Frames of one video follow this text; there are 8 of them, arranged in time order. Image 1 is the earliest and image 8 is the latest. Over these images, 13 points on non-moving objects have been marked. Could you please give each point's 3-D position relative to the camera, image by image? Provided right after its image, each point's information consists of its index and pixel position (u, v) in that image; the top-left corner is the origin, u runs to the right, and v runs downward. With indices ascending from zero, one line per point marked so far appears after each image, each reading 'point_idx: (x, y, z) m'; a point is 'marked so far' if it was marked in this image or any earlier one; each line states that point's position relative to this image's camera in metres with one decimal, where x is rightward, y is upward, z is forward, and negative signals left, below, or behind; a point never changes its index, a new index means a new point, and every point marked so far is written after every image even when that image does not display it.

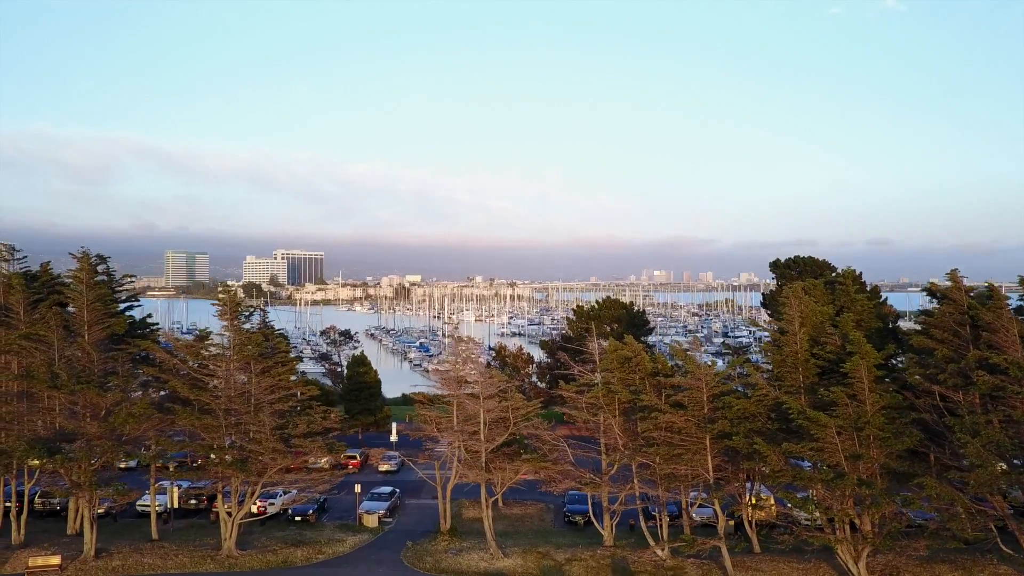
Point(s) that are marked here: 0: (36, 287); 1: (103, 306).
0: (-7.9, 0.0, +11.9) m
1: (-6.4, -0.3, +11.2) m
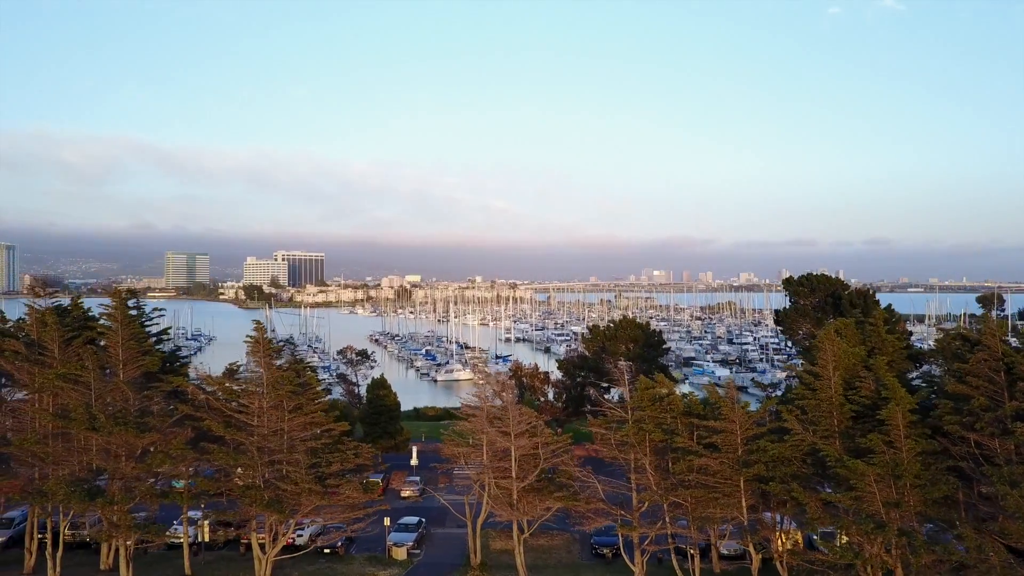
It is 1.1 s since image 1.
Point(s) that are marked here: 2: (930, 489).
0: (-7.4, -0.6, +12.0) m
1: (-5.9, -0.9, +11.3) m
2: (+4.9, -2.4, +8.4) m
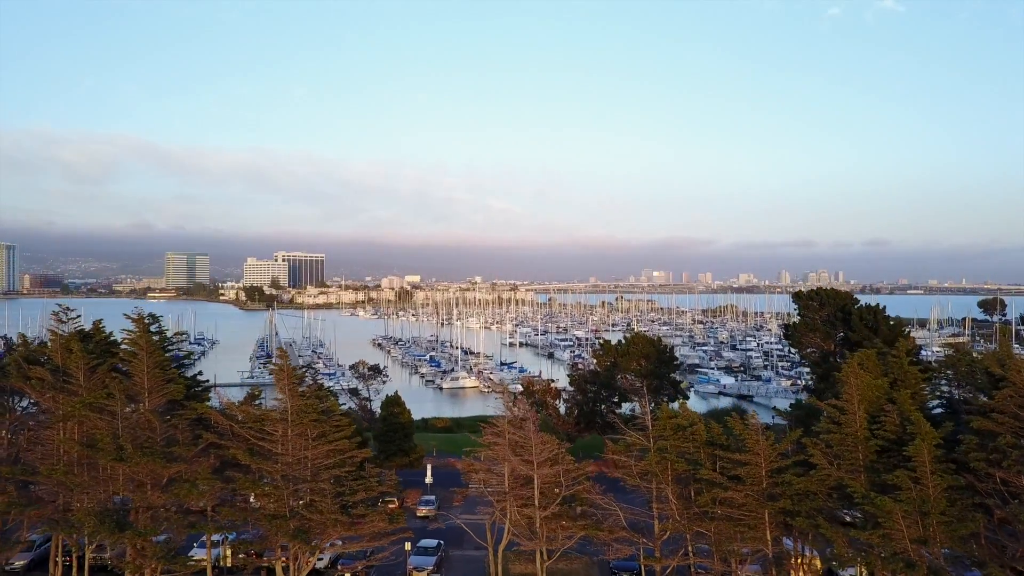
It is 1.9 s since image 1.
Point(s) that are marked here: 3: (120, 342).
0: (-7.1, -1.0, +12.0) m
1: (-5.6, -1.4, +11.4) m
2: (+5.3, -2.8, +8.5) m
3: (-6.7, -0.9, +12.2) m
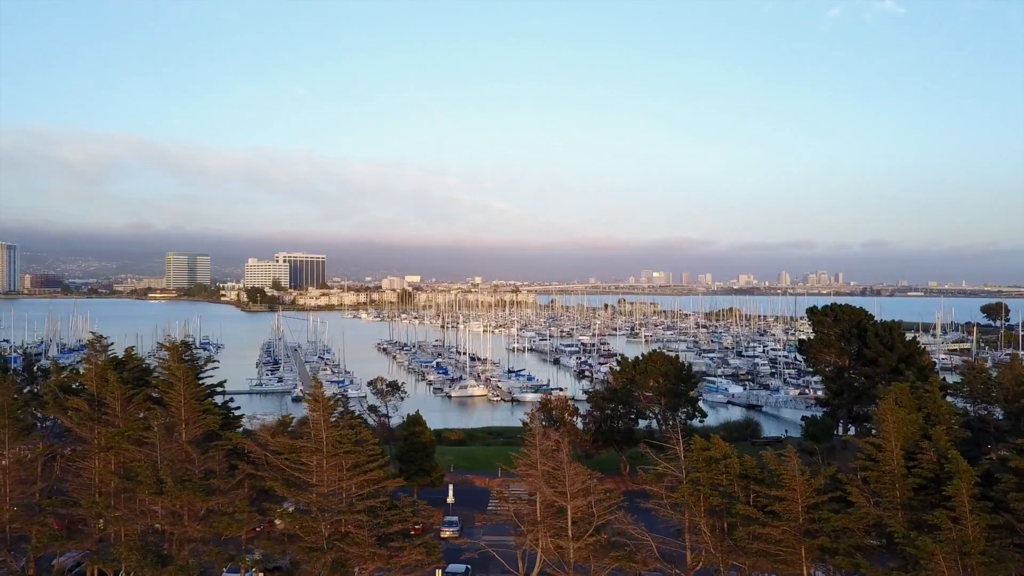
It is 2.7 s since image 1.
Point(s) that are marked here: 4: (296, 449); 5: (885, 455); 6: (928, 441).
0: (-6.5, -1.5, +12.1) m
1: (-5.0, -1.9, +11.4) m
2: (+5.8, -3.4, +8.6) m
3: (-6.1, -1.4, +12.3) m
4: (-3.4, -2.5, +11.2) m
5: (+5.0, -2.3, +9.6) m
6: (+5.8, -2.1, +9.9) m
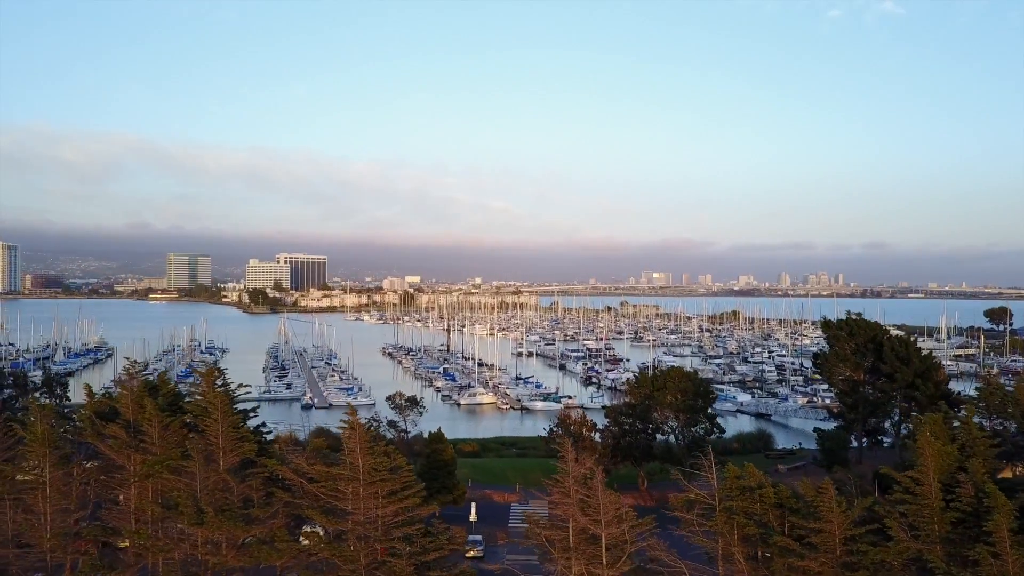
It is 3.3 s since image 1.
0: (-6.0, -2.0, +12.2) m
1: (-4.5, -2.3, +11.5) m
2: (+6.4, -3.8, +8.6) m
3: (-5.6, -1.9, +12.3) m
4: (-2.8, -3.0, +11.3) m
5: (+5.6, -2.7, +9.7) m
6: (+6.4, -2.6, +10.0) m
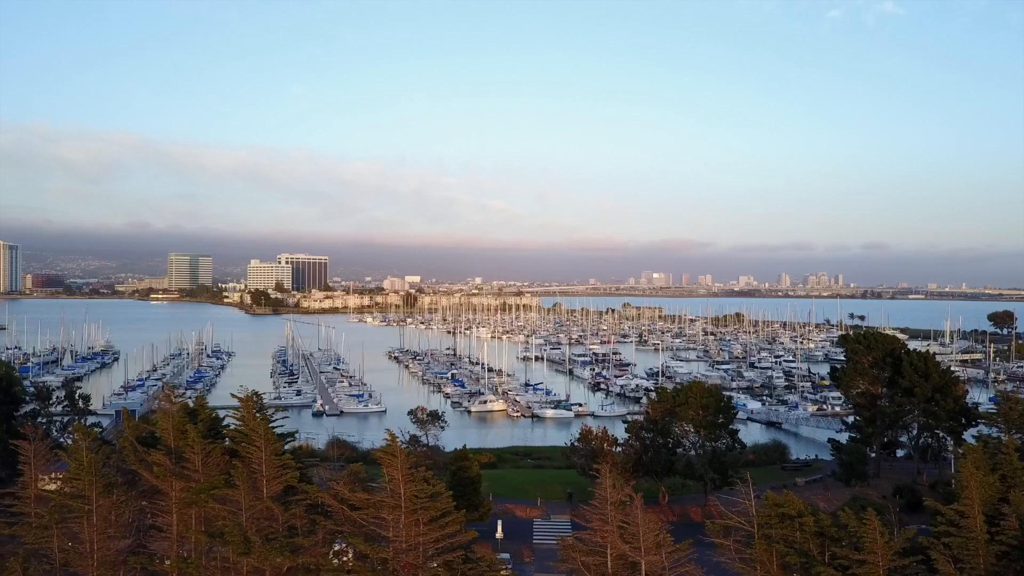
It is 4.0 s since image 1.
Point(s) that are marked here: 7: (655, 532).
0: (-5.3, -2.4, +12.2) m
1: (-3.8, -2.8, +11.6) m
2: (+7.0, -4.3, +8.7) m
3: (-4.9, -2.3, +12.4) m
4: (-2.2, -3.4, +11.4) m
5: (+6.2, -3.2, +9.8) m
6: (+7.0, -3.1, +10.1) m
7: (+2.4, -4.0, +11.8) m
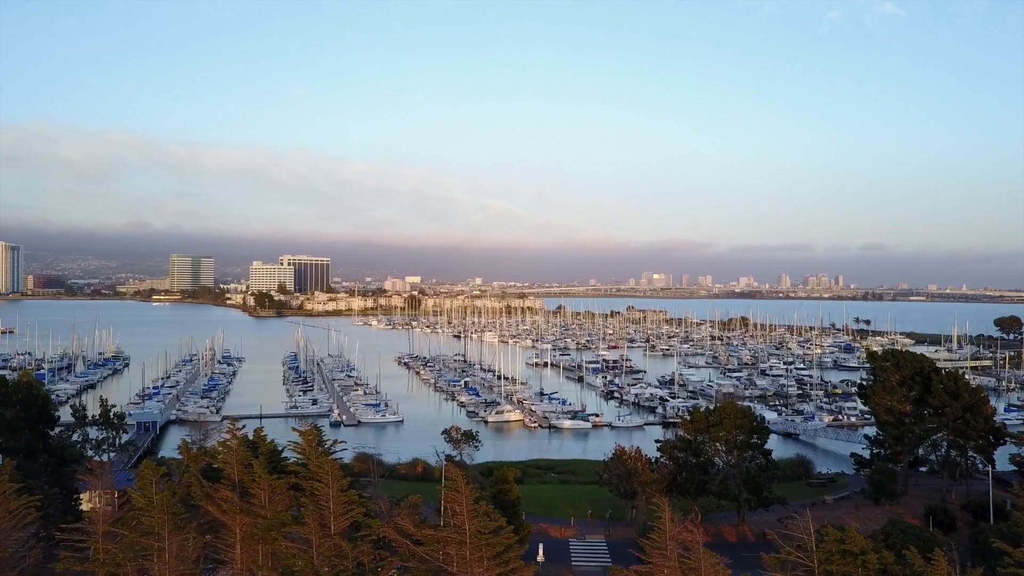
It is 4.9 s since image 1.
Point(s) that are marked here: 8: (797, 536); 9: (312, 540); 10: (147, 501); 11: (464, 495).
0: (-4.3, -3.0, +12.3) m
1: (-2.8, -3.4, +11.7) m
2: (+8.1, -4.9, +8.8) m
3: (-3.9, -2.9, +12.5) m
4: (-1.2, -4.0, +11.5) m
5: (+7.3, -3.8, +9.9) m
6: (+8.0, -3.7, +10.2) m
7: (+3.4, -4.6, +11.9) m
8: (+5.1, -4.4, +13.1) m
9: (-3.1, -3.9, +11.0) m
10: (-5.8, -3.4, +11.3) m
11: (-0.8, -3.4, +11.7) m
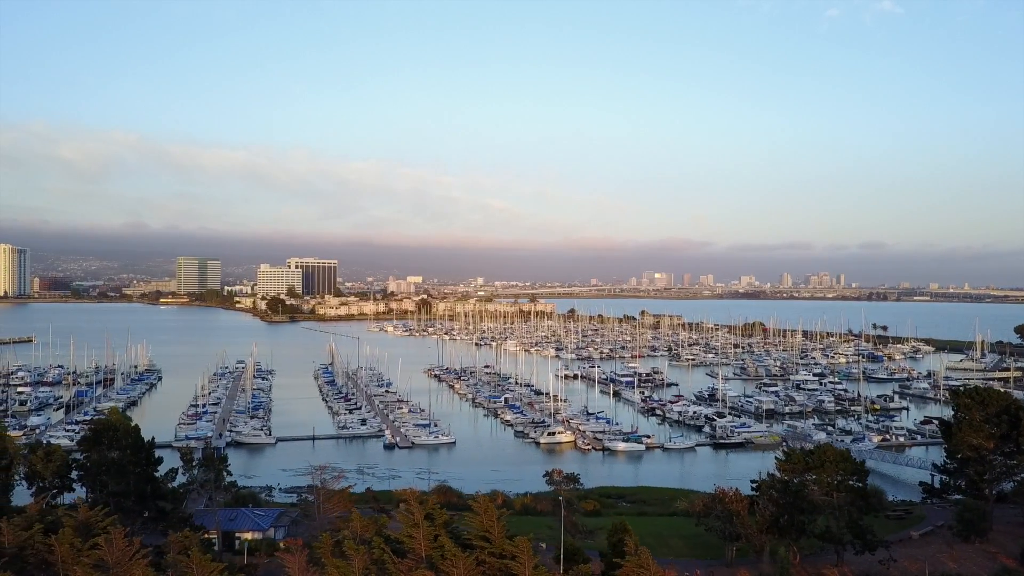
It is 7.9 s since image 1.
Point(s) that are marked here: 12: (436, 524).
0: (-1.2, -4.4, +12.7) m
1: (+0.3, -4.7, +12.0) m
2: (+11.2, -6.3, +9.1) m
3: (-0.8, -4.3, +12.9) m
4: (+1.9, -5.4, +11.8) m
5: (+10.4, -5.2, +10.2) m
6: (+11.2, -5.1, +10.5) m
7: (+6.5, -6.0, +12.2) m
8: (+8.2, -5.8, +13.4) m
9: (0.0, -5.3, +11.3) m
10: (-2.7, -4.8, +11.6) m
11: (+2.3, -4.7, +12.0) m
12: (-1.4, -4.3, +13.1) m
